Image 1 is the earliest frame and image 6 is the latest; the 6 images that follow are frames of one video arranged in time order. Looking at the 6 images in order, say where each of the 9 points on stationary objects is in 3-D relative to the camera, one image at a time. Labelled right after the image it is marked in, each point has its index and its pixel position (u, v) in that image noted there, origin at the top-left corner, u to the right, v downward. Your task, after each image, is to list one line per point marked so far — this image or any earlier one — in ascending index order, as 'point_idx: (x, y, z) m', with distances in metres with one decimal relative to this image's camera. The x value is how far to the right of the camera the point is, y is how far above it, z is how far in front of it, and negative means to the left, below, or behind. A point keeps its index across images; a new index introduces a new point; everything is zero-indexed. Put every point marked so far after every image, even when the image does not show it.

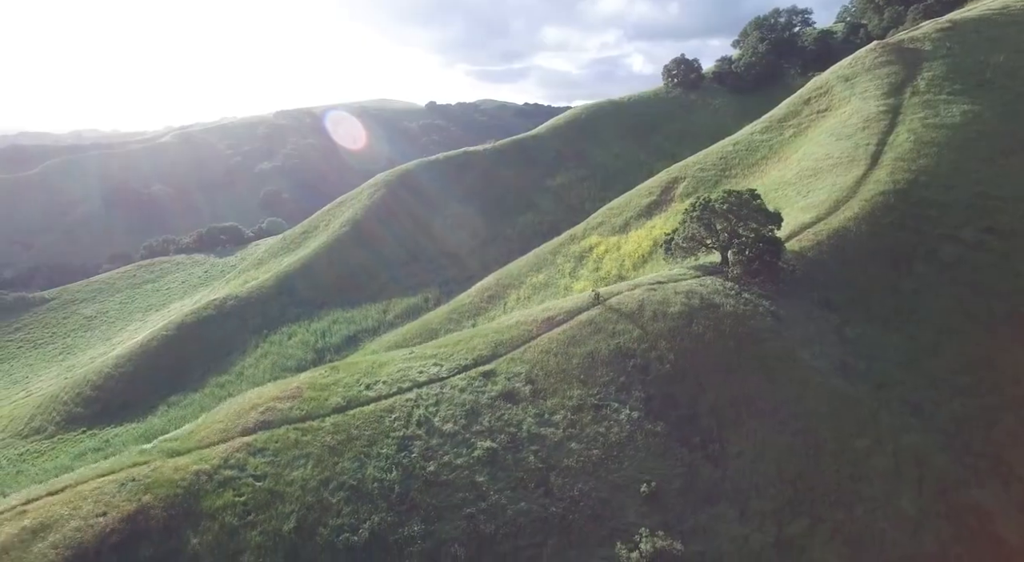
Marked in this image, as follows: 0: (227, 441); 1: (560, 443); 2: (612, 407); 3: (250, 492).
0: (-7.6, -4.2, +16.5) m
1: (+1.4, -4.4, +17.2) m
2: (+3.1, -3.7, +18.3) m
3: (-6.1, -4.9, +14.3) m
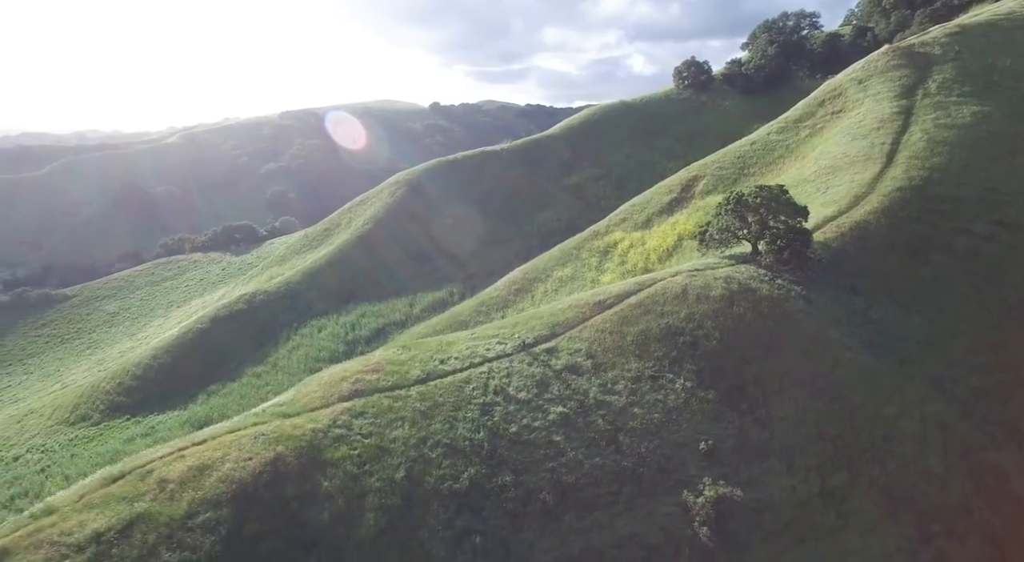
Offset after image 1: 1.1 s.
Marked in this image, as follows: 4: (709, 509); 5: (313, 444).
0: (-5.4, -3.6, +18.5) m
1: (+3.6, -3.9, +19.2) m
2: (+5.2, -3.2, +20.3) m
3: (-3.9, -4.4, +16.4) m
4: (+5.3, -6.0, +16.3) m
5: (-5.1, -4.2, +16.0) m
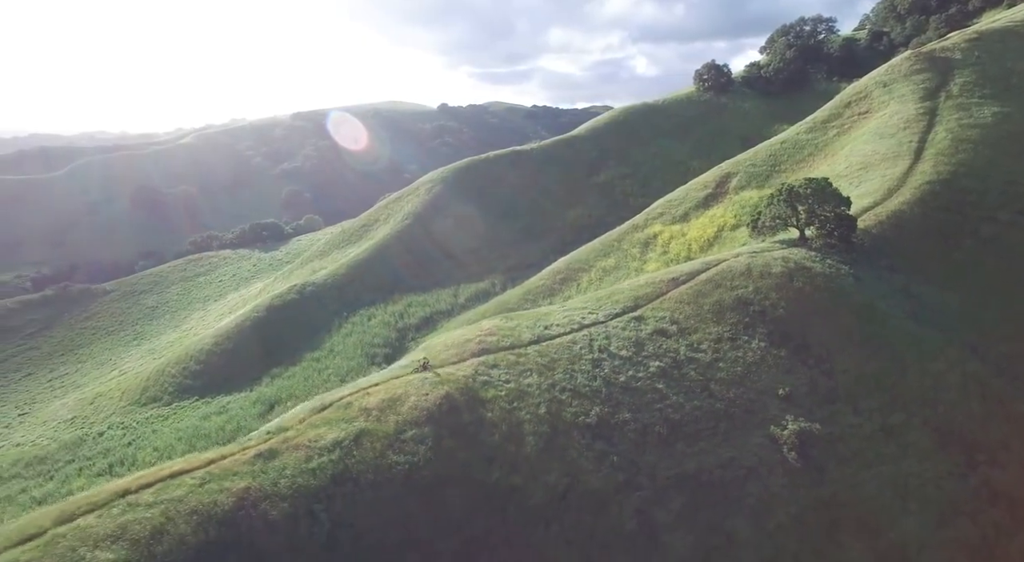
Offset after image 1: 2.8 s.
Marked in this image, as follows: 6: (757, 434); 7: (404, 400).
0: (-1.6, -2.7, +22.0) m
1: (+7.4, -3.0, +22.7) m
2: (+9.0, -2.3, +23.8) m
3: (-0.1, -3.4, +19.8) m
4: (+9.1, -5.0, +19.7) m
5: (-1.3, -3.3, +19.5) m
6: (+8.0, -5.0, +19.9) m
7: (-3.1, -3.4, +17.7) m
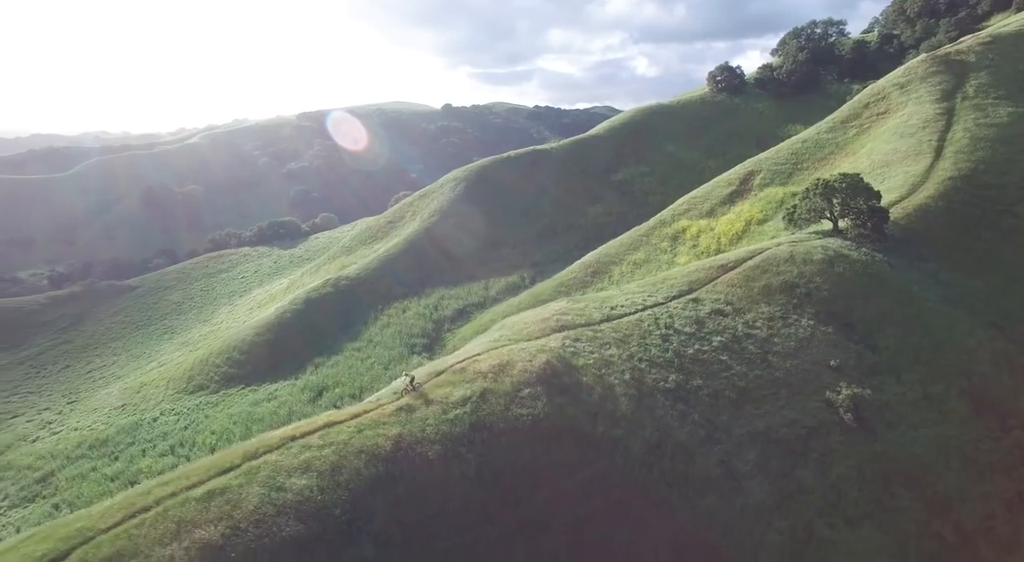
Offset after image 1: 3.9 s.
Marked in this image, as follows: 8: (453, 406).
0: (+1.5, -2.0, +24.5) m
1: (+10.5, -2.3, +25.1) m
2: (+12.1, -1.6, +26.3) m
3: (+3.0, -2.8, +22.3) m
4: (+12.2, -4.4, +22.2) m
5: (+1.8, -2.6, +21.9) m
6: (+11.1, -4.3, +22.4) m
7: (0.0, -2.7, +20.2) m
8: (-1.7, -3.7, +18.0) m
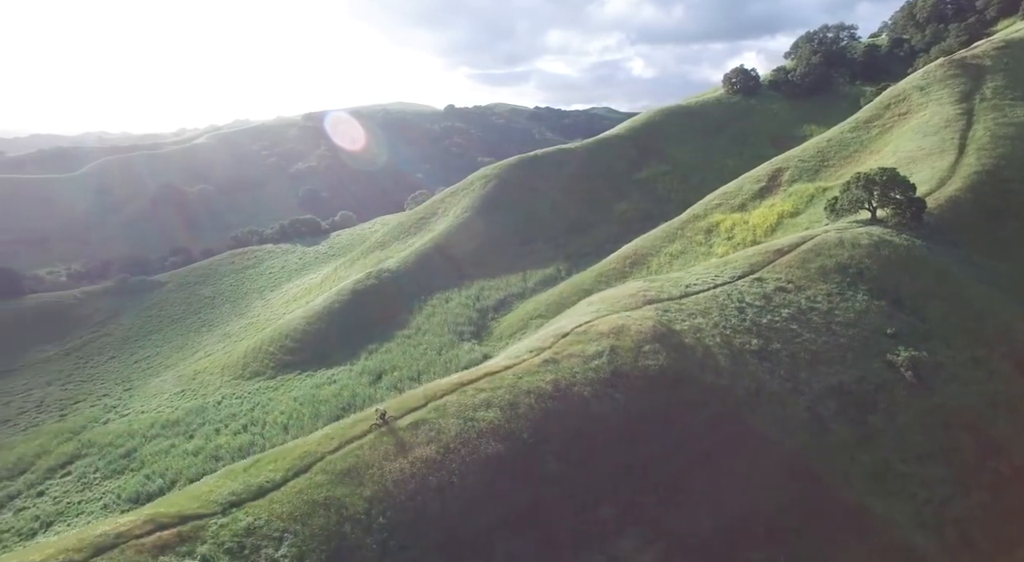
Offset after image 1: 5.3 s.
0: (+5.8, -1.1, +27.9) m
1: (+14.8, -1.4, +28.6) m
2: (+16.5, -0.6, +29.7) m
3: (+7.4, -1.8, +25.7) m
4: (+16.6, -3.4, +25.7) m
5: (+6.2, -1.7, +25.4) m
6: (+15.5, -3.3, +25.9) m
7: (+4.4, -1.8, +23.6) m
8: (+2.7, -2.7, +21.4) m
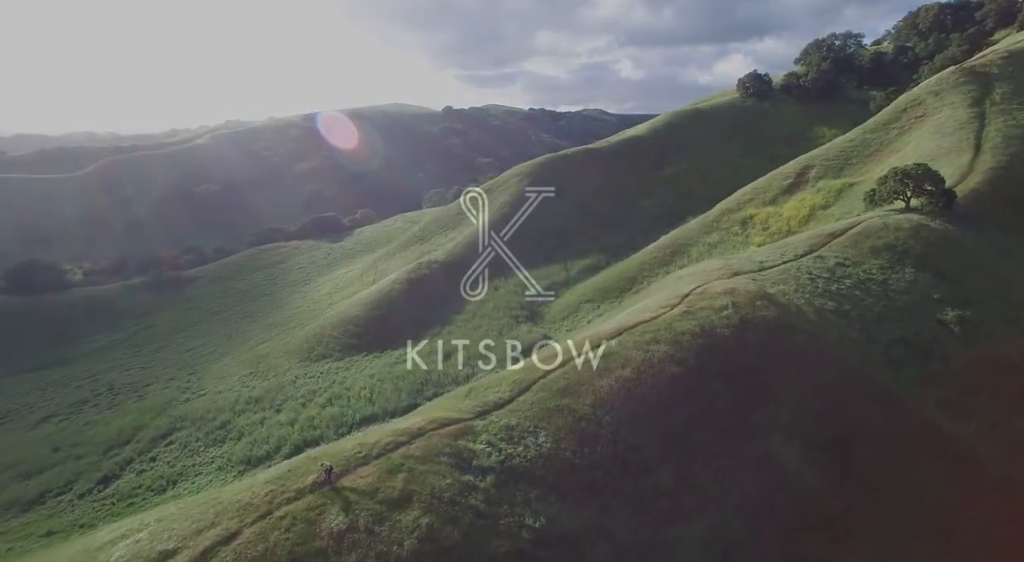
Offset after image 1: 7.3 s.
0: (+11.9, +0.3, +33.2) m
1: (+20.8, 0.0, +34.1) m
2: (+22.5, +0.8, +35.3) m
3: (+13.4, -0.4, +31.1) m
4: (+22.7, -2.0, +31.2) m
5: (+12.2, -0.3, +30.7) m
6: (+21.5, -1.9, +31.4) m
7: (+10.5, -0.4, +28.9) m
8: (+8.8, -1.3, +26.6) m
